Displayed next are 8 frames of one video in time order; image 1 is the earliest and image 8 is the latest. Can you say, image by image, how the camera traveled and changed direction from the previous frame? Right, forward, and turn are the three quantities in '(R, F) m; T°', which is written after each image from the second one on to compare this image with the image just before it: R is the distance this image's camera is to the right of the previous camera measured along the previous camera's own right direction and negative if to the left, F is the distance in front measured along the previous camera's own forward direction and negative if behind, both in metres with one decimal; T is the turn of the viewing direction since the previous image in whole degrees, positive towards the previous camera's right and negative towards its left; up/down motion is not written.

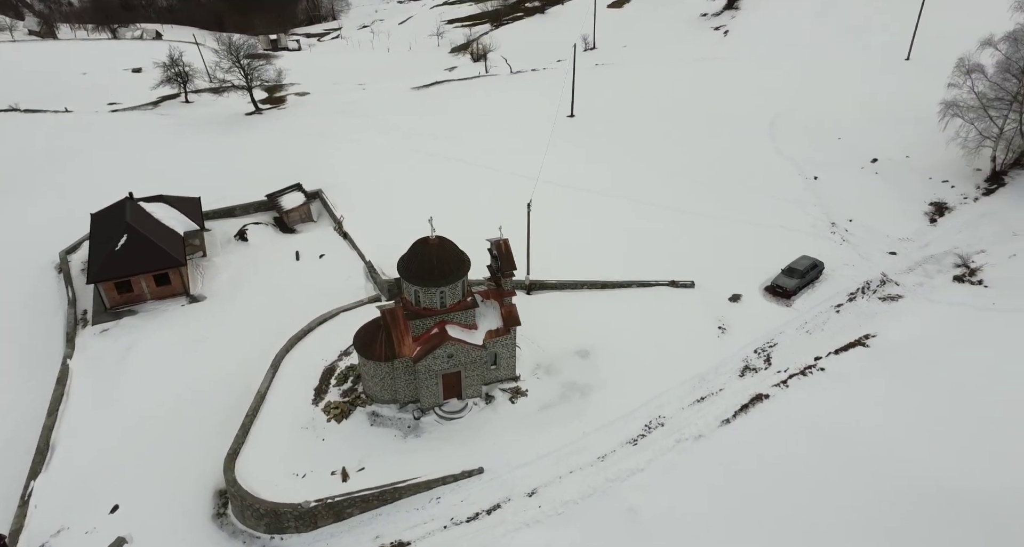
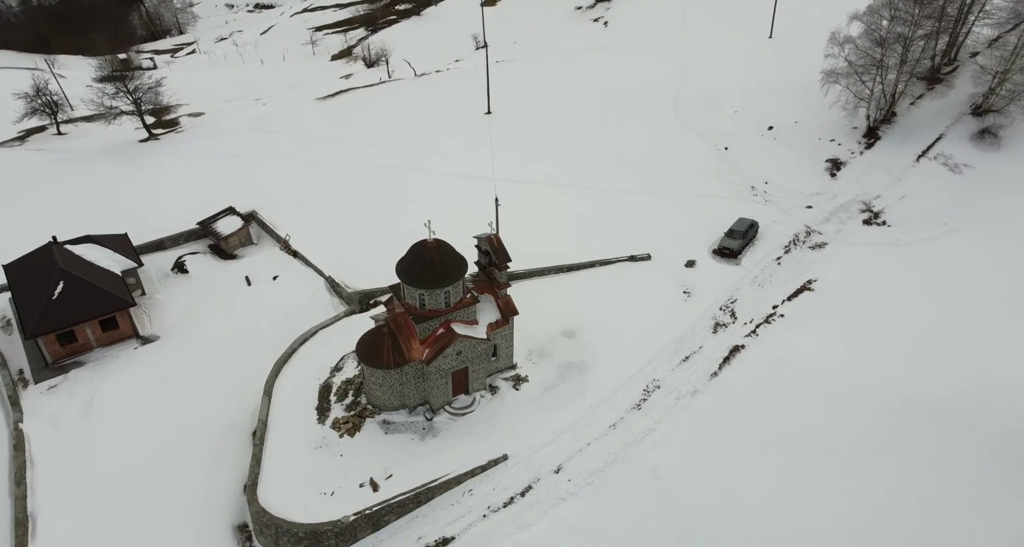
(-3.3, -0.4) m; +10°
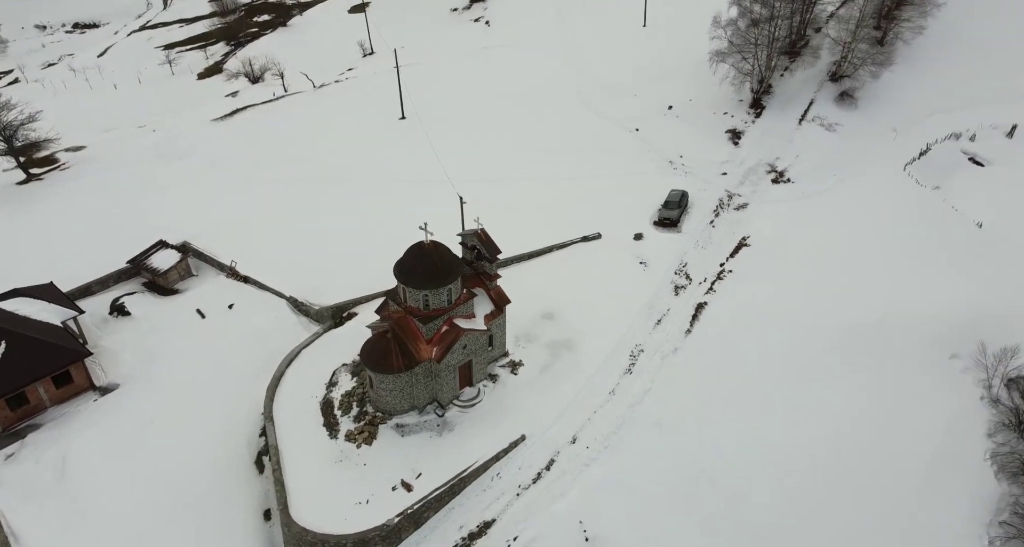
(-3.5, -0.6) m; +10°
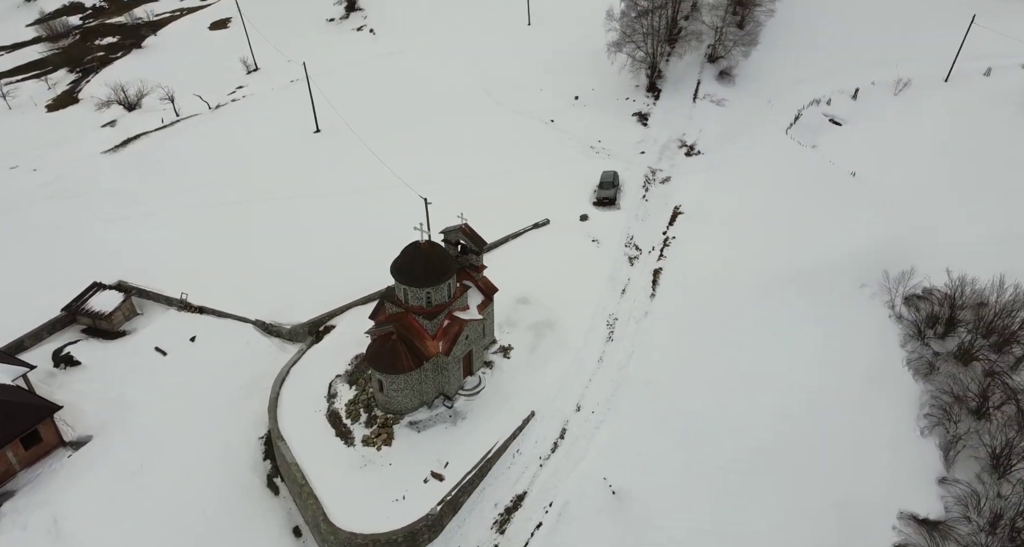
(-3.5, -0.8) m; +10°
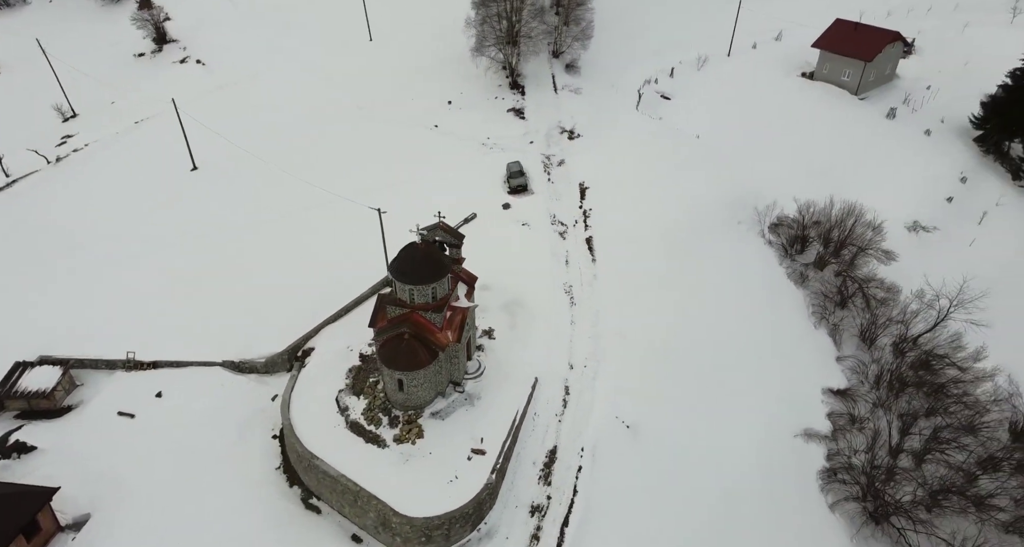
(-5.6, -1.2) m; +15°
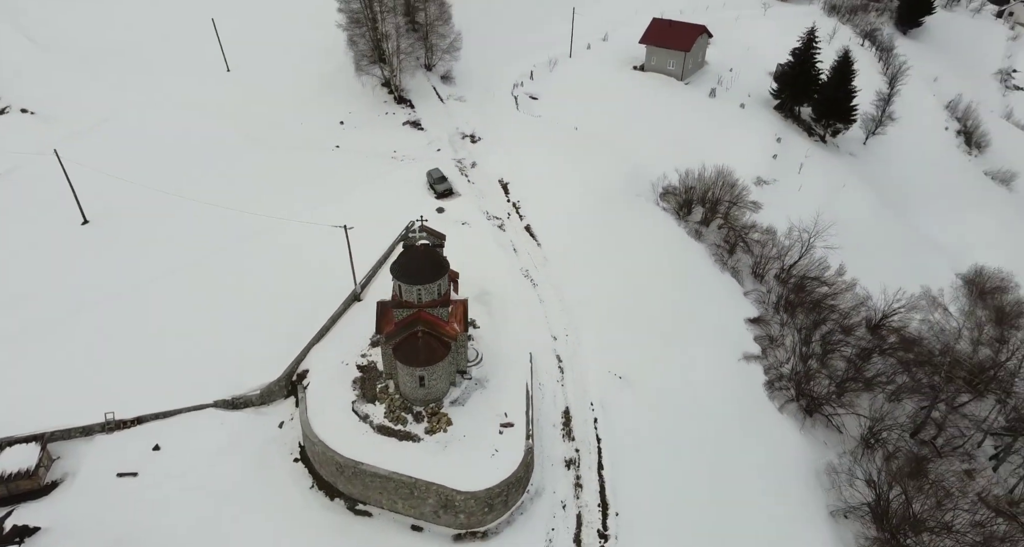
(-5.4, -1.4) m; +14°
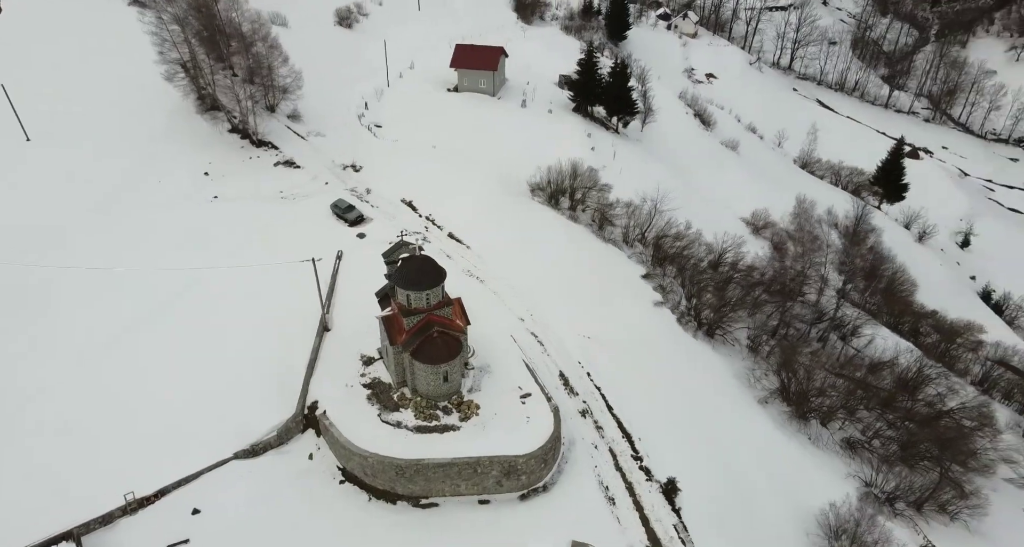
(-7.6, -1.8) m; +18°
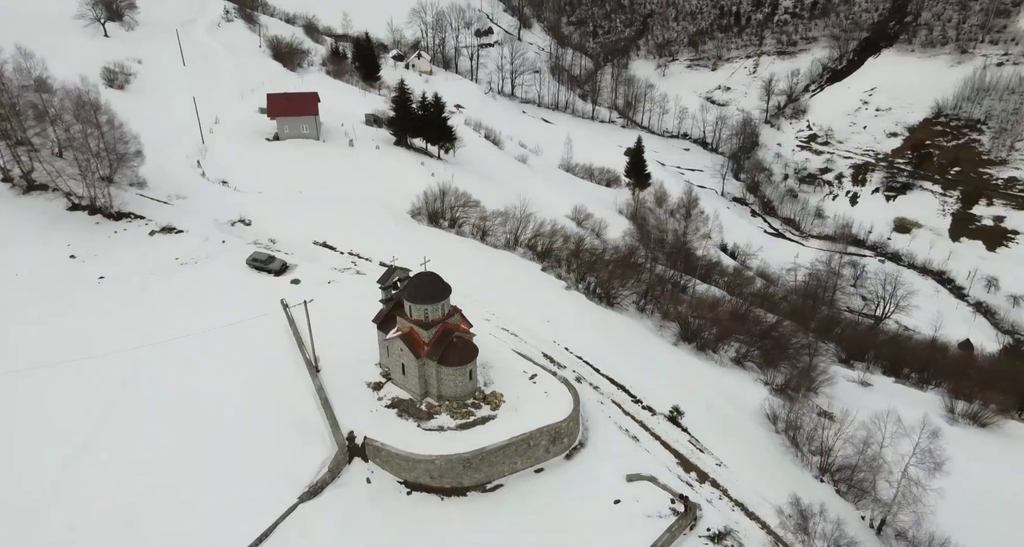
(-8.7, -1.9) m; +19°
